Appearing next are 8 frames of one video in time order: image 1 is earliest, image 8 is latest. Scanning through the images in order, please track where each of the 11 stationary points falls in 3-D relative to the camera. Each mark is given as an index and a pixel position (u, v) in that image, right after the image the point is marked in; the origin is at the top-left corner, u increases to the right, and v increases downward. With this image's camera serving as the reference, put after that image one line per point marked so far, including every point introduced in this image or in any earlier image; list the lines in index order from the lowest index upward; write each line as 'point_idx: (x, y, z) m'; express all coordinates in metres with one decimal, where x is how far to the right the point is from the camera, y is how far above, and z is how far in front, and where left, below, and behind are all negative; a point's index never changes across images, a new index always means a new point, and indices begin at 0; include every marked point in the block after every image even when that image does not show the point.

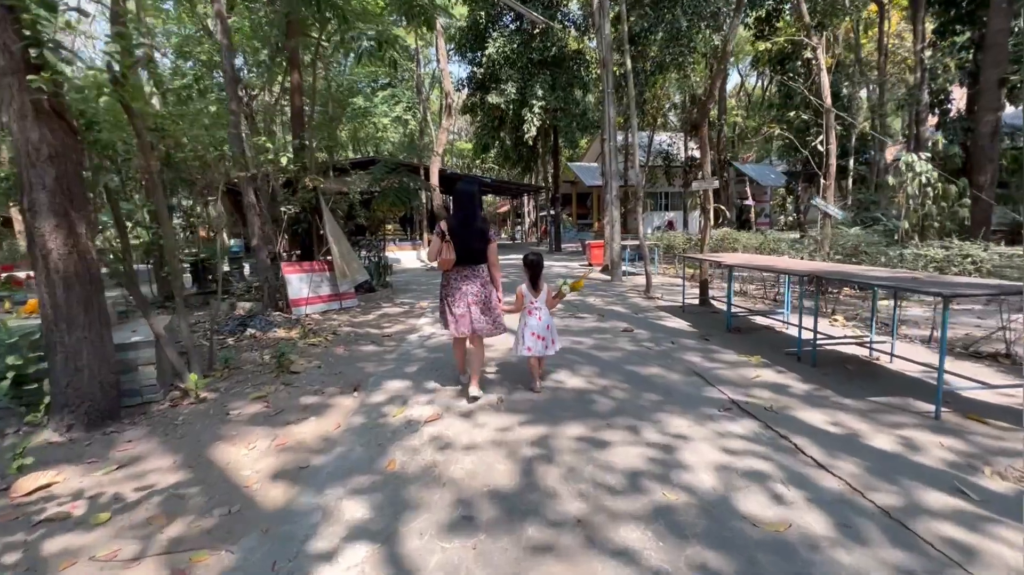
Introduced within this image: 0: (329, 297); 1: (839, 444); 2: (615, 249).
0: (-3.8, -0.2, +9.8) m
1: (+2.4, -1.1, +3.4) m
2: (+2.8, +1.0, +12.9) m
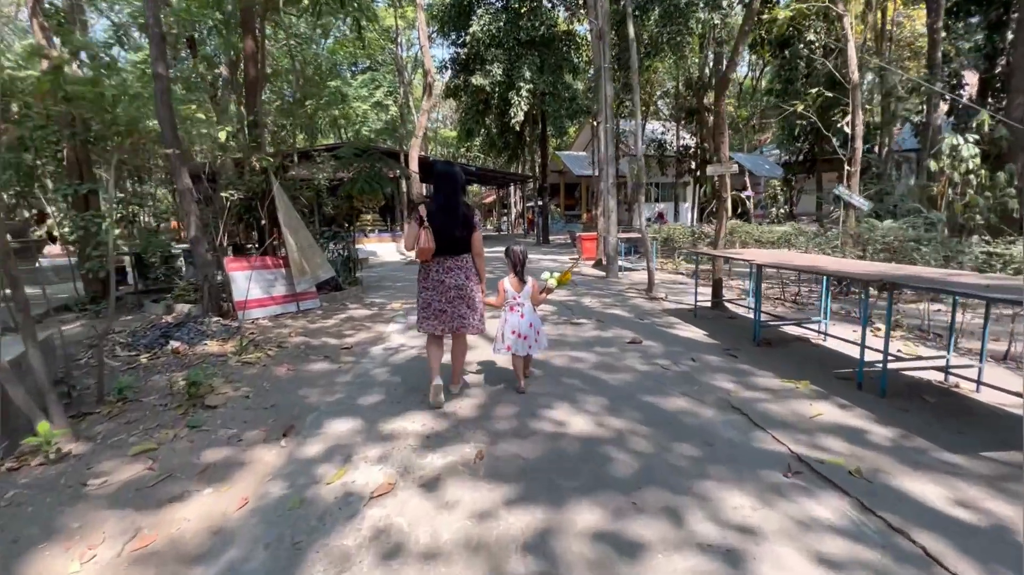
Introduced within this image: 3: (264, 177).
0: (-4.1, -0.2, +8.4) m
1: (+2.3, -1.2, +2.2) m
2: (+2.5, +1.1, +11.7) m
3: (-4.5, +2.1, +8.4) m
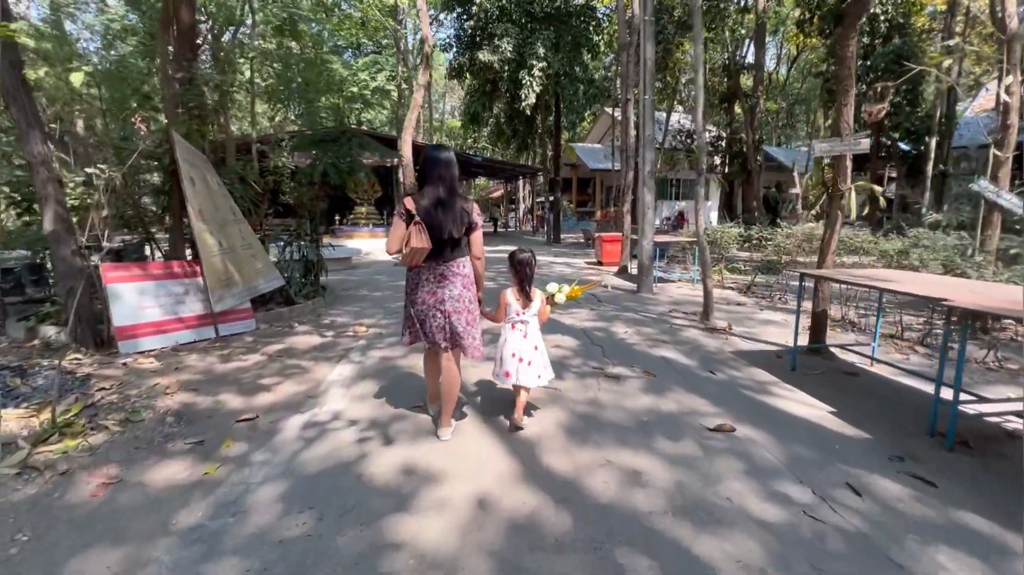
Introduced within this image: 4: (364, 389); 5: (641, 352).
0: (-4.0, -0.4, +6.0) m
1: (+2.2, -1.7, -0.2) m
2: (+2.6, +0.8, +9.2) m
3: (-4.4, +1.9, +6.0) m
4: (-1.4, -1.0, +4.6) m
5: (+1.5, -0.8, +5.6) m
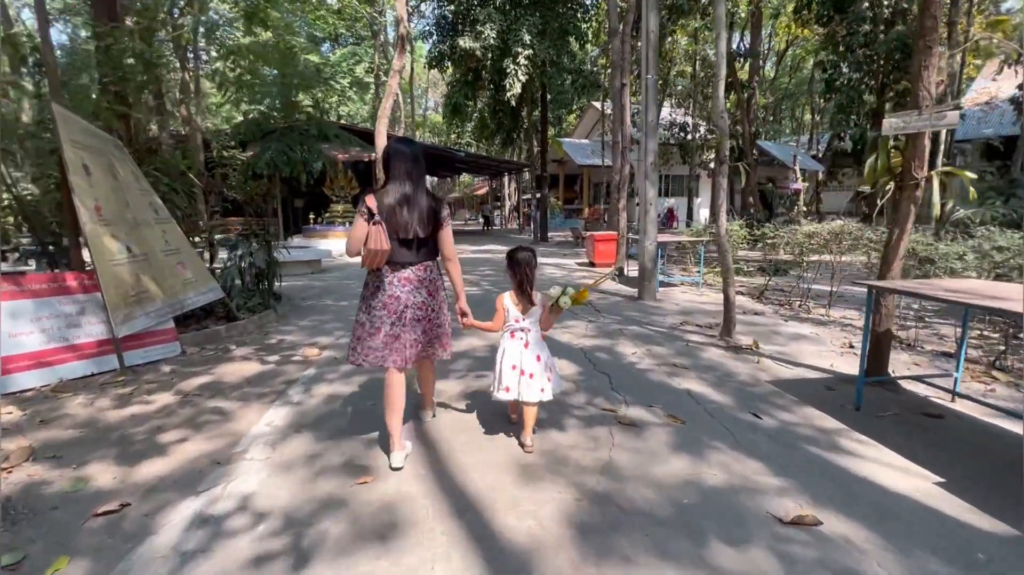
0: (-4.2, -0.6, +4.7) m
1: (+2.3, -1.8, -1.3) m
2: (+2.4, +0.7, +8.1) m
3: (-4.6, +1.7, +4.7) m
4: (-1.6, -1.2, +3.4) m
5: (+1.4, -0.9, +4.5) m
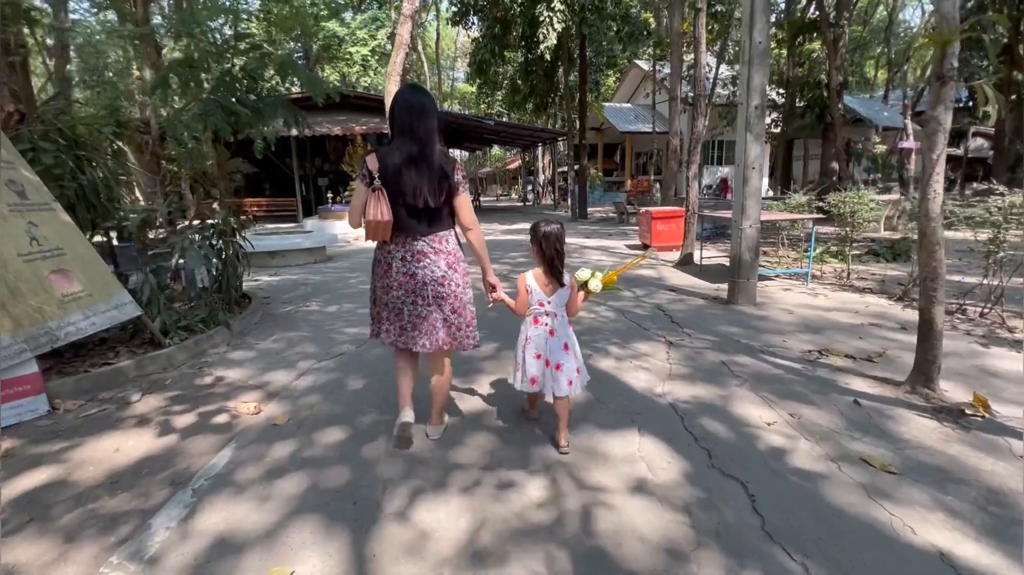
0: (-3.9, -0.8, +2.9) m
1: (+2.1, -2.3, -3.6) m
2: (+2.9, +0.7, +5.7) m
3: (-4.3, +1.5, +2.7) m
4: (-1.4, -1.4, +1.4) m
5: (+1.7, -1.1, +2.2) m
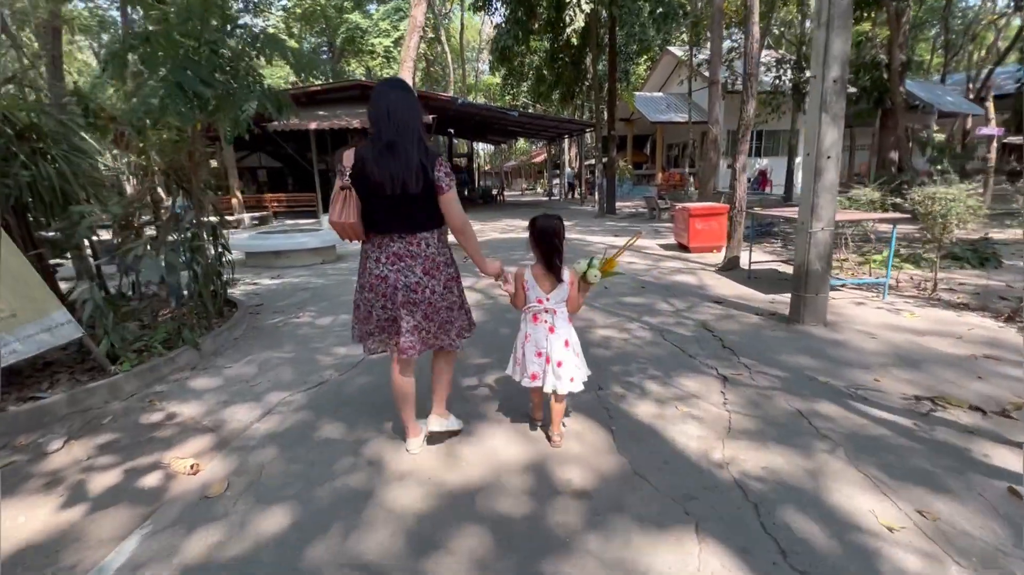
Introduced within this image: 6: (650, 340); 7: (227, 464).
0: (-3.9, -1.0, +2.2) m
1: (+1.7, -2.6, -4.5) m
2: (+3.0, +0.5, +4.7) m
3: (-4.3, +1.3, +2.0) m
4: (-1.4, -1.6, +0.5) m
5: (+1.6, -1.3, +1.2) m
6: (+1.4, -0.5, +4.7) m
7: (-1.8, -1.1, +2.9) m
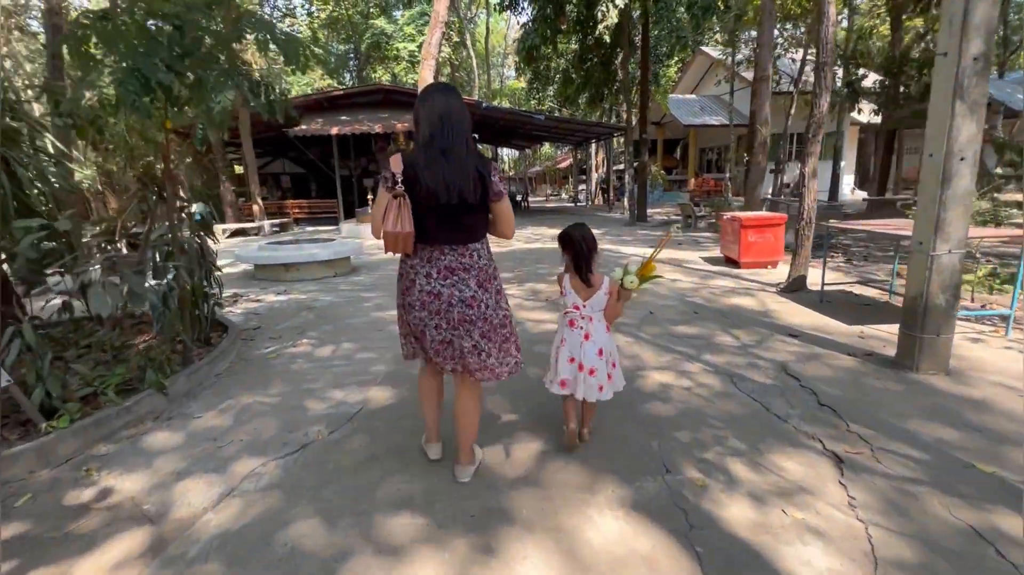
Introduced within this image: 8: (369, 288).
0: (-3.7, -1.2, +1.5) m
1: (+1.5, -2.8, -5.6) m
2: (+3.3, +0.2, +3.6) m
3: (-4.1, +1.1, +1.4) m
4: (-1.4, -1.8, -0.3) m
5: (+1.7, -1.5, +0.2) m
6: (+1.7, -0.8, +3.7) m
7: (-1.6, -1.3, +2.1) m
8: (-2.5, 0.0, +8.0) m
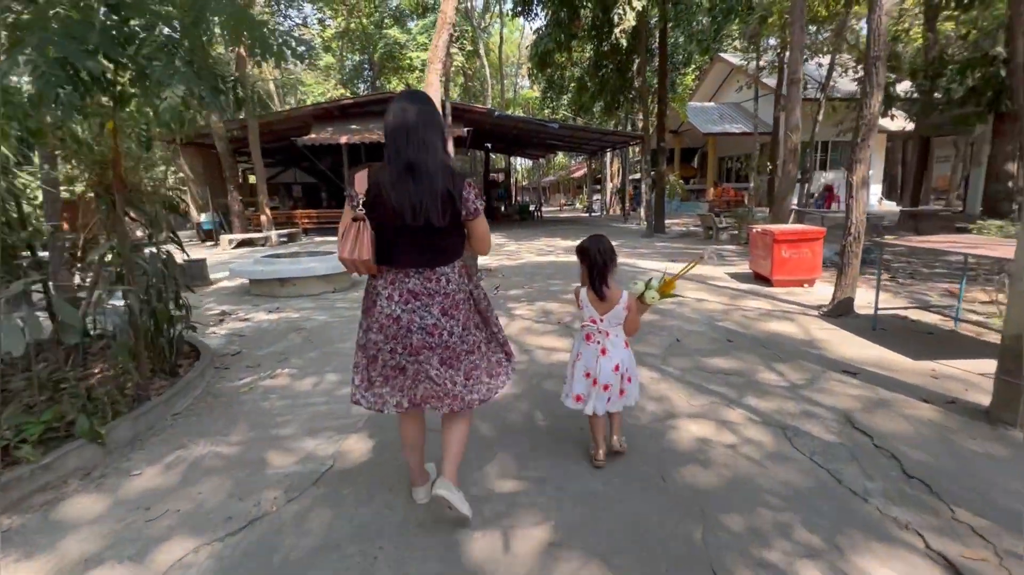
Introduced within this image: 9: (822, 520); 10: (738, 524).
0: (-3.8, -1.3, +0.9) m
1: (+1.3, -2.8, -6.3) m
2: (+3.3, -0.1, +2.9) m
3: (-4.2, +1.0, +0.8) m
4: (-1.5, -1.9, -1.0) m
5: (+1.6, -1.7, -0.5) m
6: (+1.7, -1.0, +3.0) m
7: (-1.6, -1.5, +1.4) m
8: (-2.3, -0.3, +7.4) m
9: (+1.6, -1.2, +2.4) m
10: (+1.1, -1.2, +2.4) m
